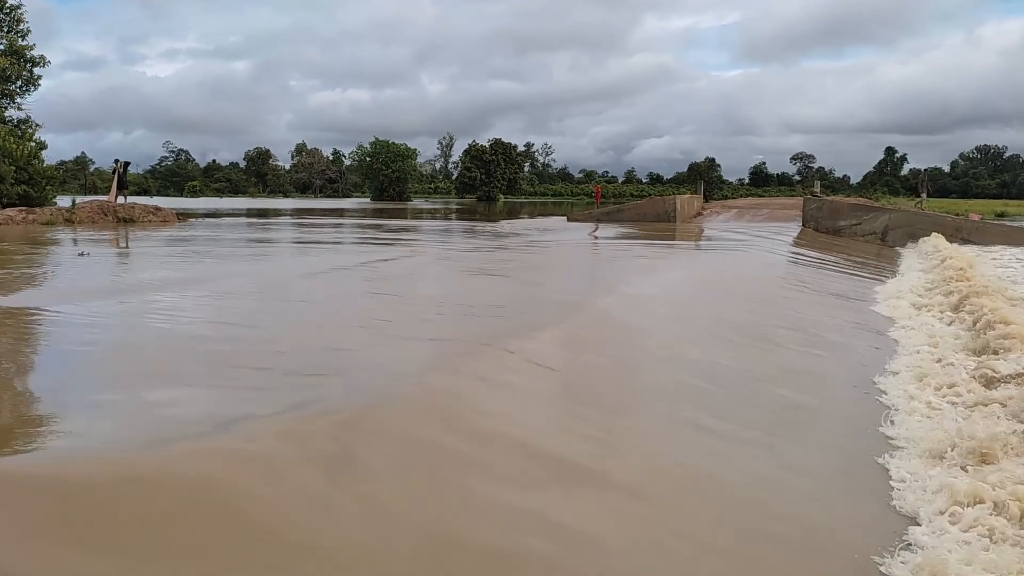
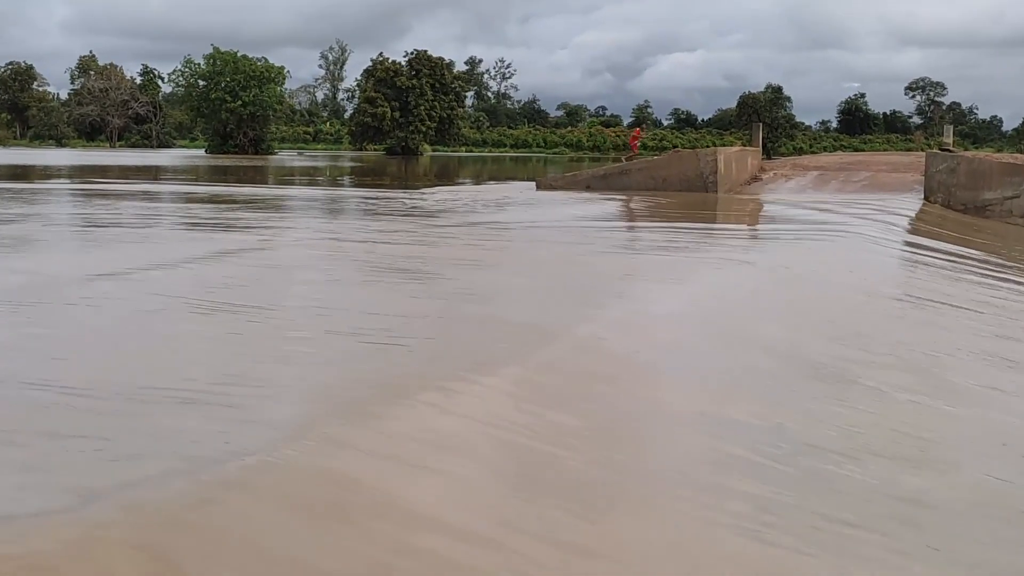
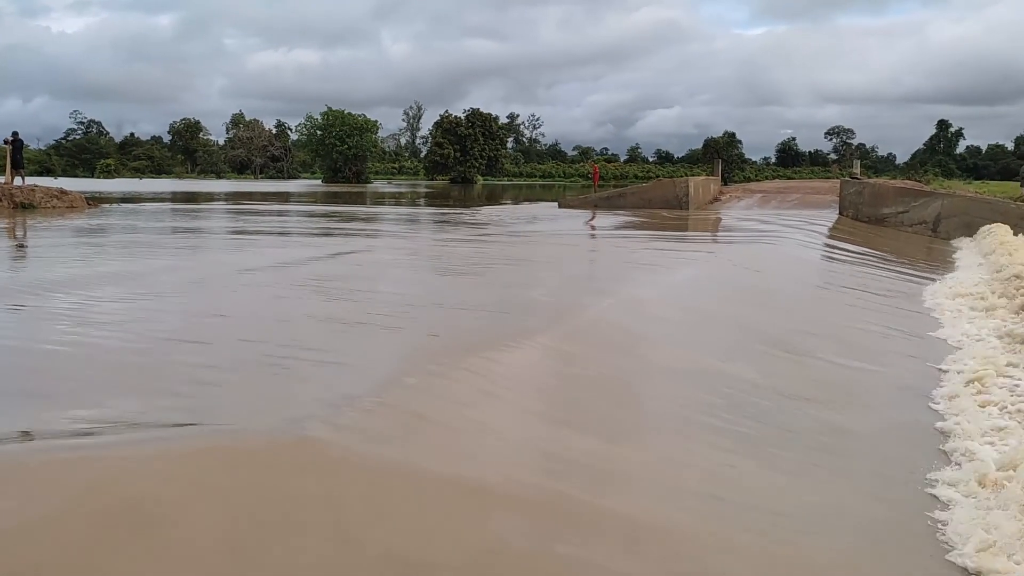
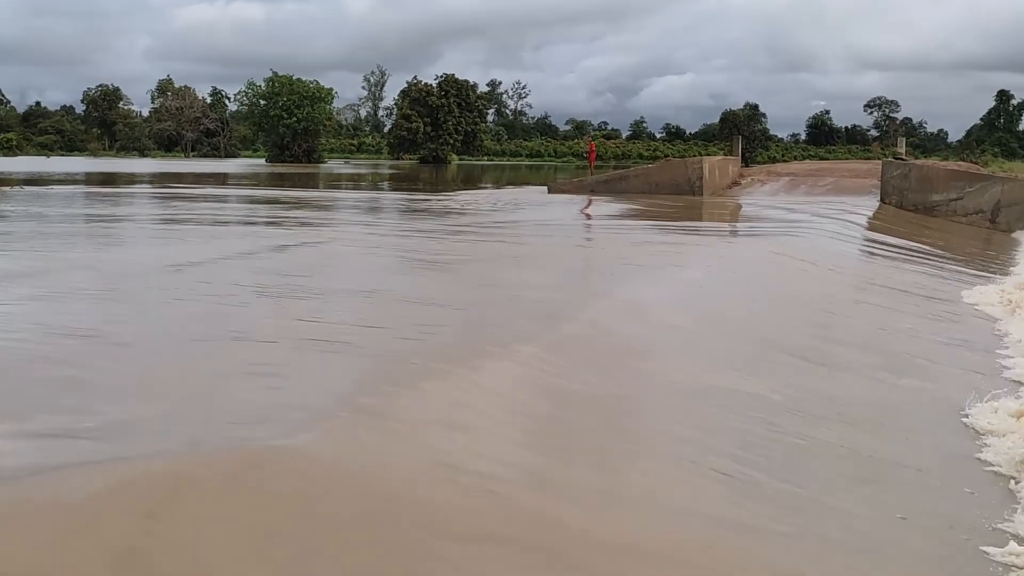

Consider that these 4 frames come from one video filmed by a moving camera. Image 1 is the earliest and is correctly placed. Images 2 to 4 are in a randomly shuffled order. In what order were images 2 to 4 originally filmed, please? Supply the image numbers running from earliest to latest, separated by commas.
3, 4, 2
